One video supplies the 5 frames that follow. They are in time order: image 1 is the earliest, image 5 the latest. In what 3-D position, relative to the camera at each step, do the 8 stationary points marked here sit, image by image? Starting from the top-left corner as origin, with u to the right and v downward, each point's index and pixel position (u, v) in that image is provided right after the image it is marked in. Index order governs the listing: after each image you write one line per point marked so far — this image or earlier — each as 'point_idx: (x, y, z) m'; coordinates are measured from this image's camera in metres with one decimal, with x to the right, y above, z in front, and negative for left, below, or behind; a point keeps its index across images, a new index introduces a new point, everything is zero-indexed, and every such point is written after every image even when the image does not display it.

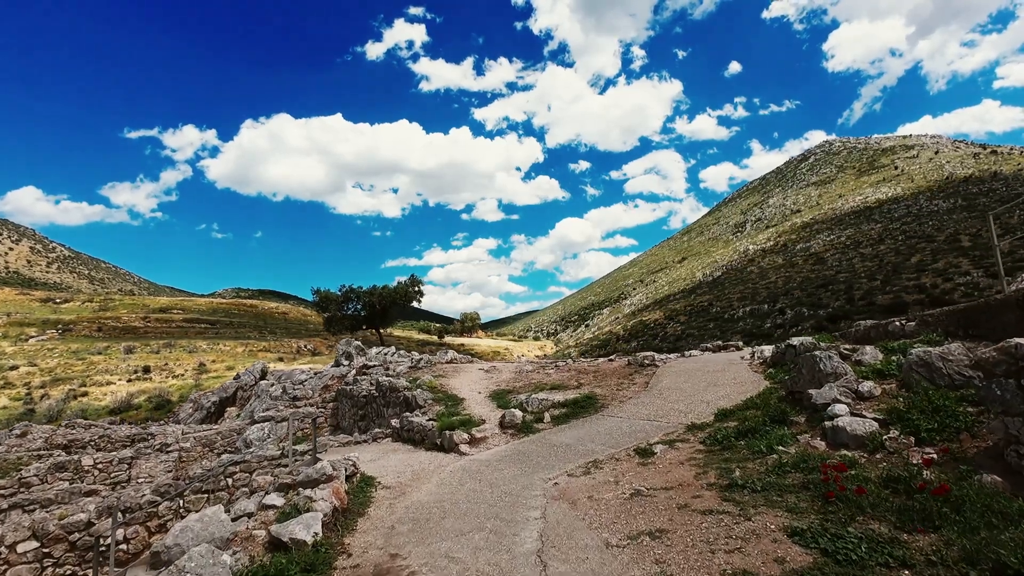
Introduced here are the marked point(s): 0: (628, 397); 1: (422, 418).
0: (+4.3, -4.1, +18.2) m
1: (-3.5, -5.0, +19.0) m
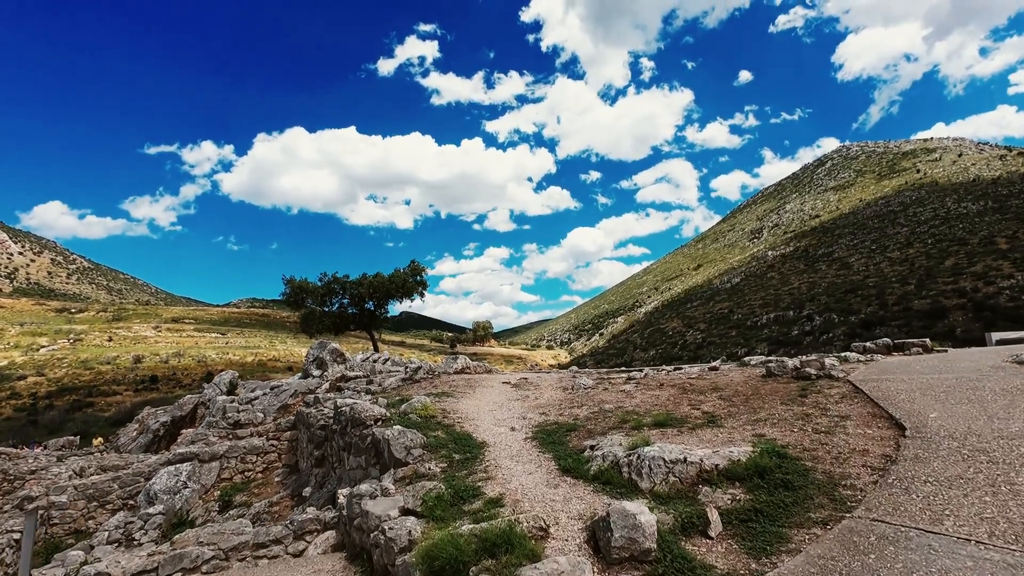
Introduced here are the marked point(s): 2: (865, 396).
0: (+5.8, -2.7, +7.7) m
1: (-2.0, -3.7, +8.6) m
2: (+7.8, -2.4, +10.8) m
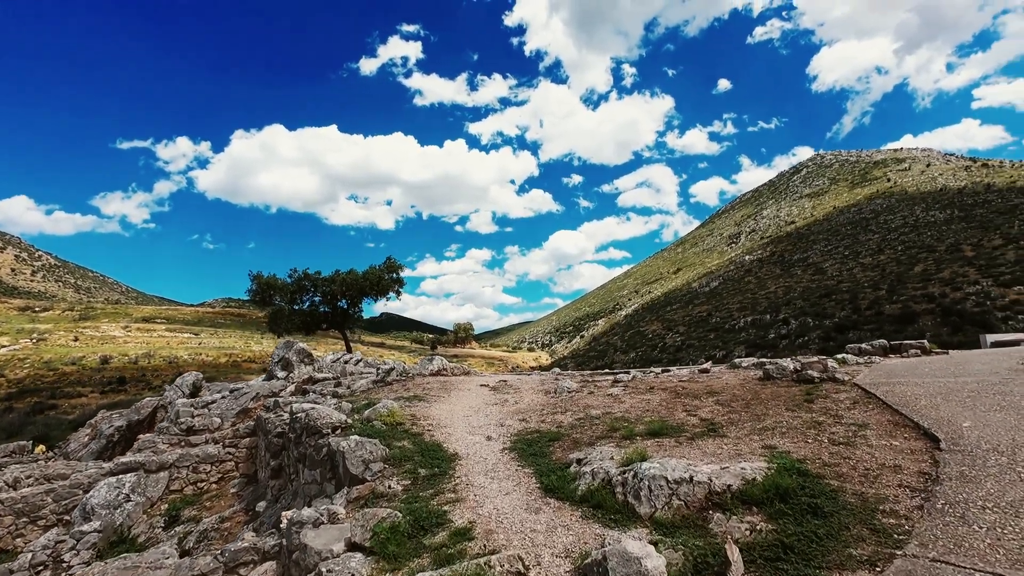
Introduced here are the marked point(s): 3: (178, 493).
0: (+5.4, -2.6, +6.5) m
1: (-2.4, -3.4, +7.2) m
2: (+7.3, -2.3, +9.7) m
3: (-12.8, -7.9, +18.7) m
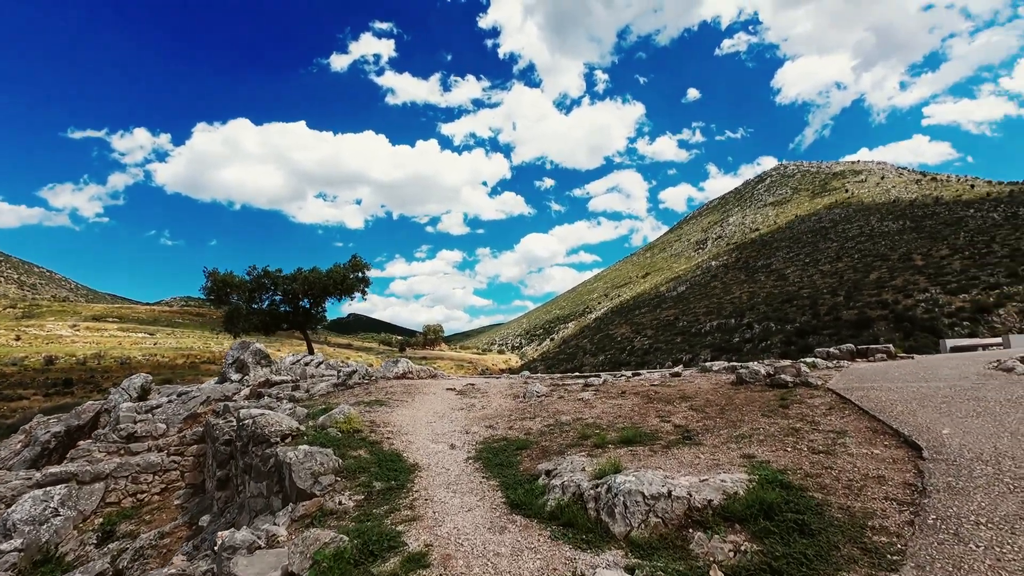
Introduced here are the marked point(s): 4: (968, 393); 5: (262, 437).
0: (+4.9, -2.6, +6.2) m
1: (-2.9, -3.3, +6.3) m
2: (+6.7, -2.3, +9.5) m
3: (-14.0, -7.7, +17.3) m
4: (+8.8, -2.0, +9.5) m
5: (-5.8, -3.5, +11.4) m
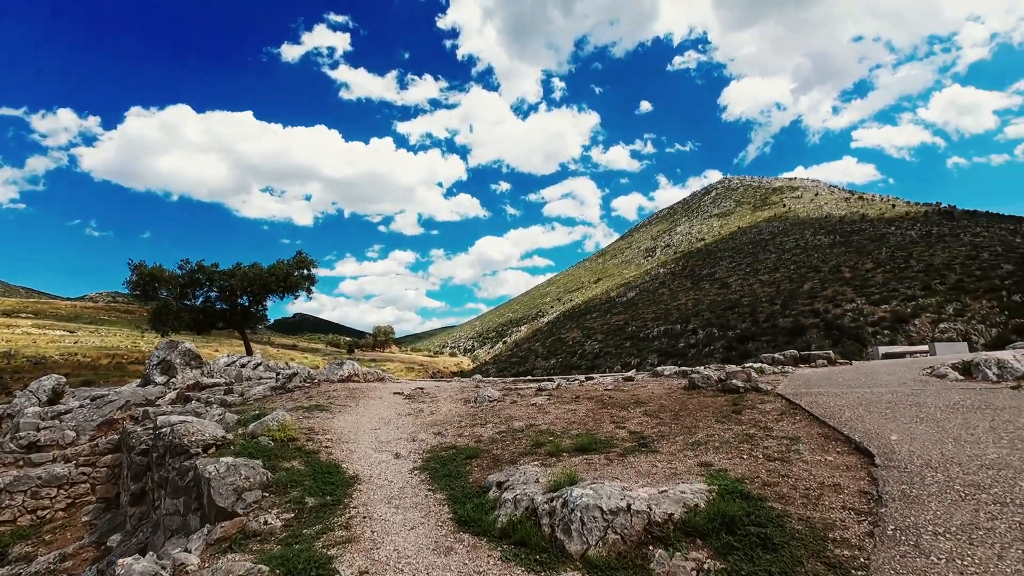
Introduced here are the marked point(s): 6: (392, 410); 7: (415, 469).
0: (+4.3, -2.6, +6.1) m
1: (-3.5, -3.2, +5.5) m
2: (+5.7, -2.4, +9.5) m
3: (-15.7, -7.4, +15.3) m
4: (+7.9, -2.2, +9.7) m
5: (-6.9, -3.3, +10.3) m
6: (-3.5, -3.6, +14.5) m
7: (-1.8, -3.3, +8.8) m
